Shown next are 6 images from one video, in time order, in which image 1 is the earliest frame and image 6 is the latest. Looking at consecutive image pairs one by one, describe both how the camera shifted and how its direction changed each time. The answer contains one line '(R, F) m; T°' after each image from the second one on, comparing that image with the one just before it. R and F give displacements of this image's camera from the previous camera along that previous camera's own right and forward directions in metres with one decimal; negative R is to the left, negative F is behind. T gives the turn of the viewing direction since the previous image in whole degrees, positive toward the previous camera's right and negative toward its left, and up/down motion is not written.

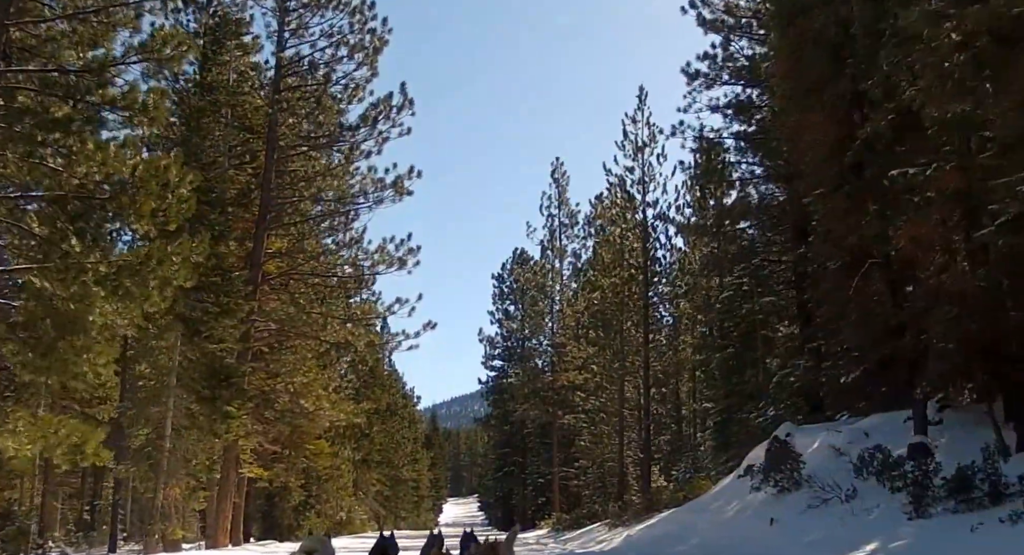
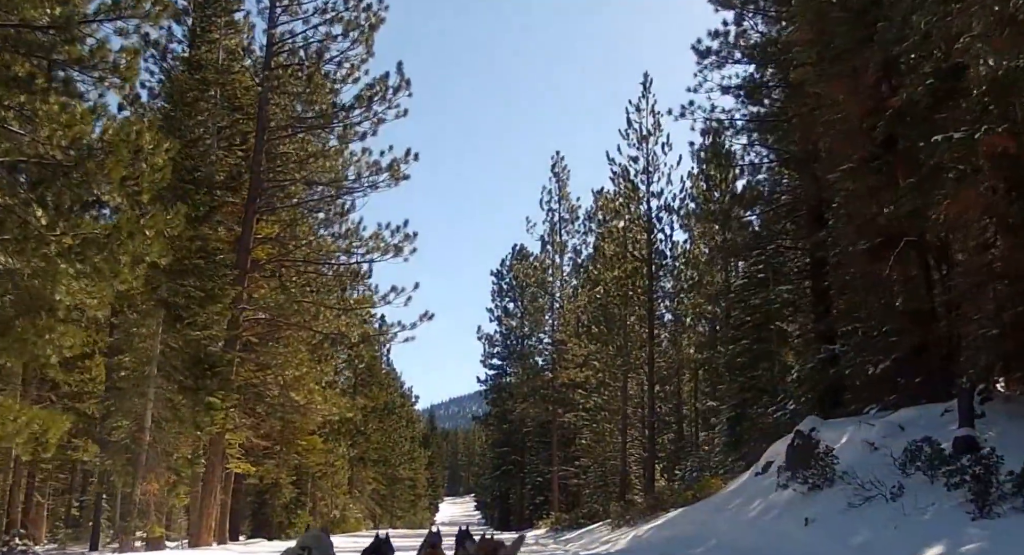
(0.0, +1.0) m; 0°
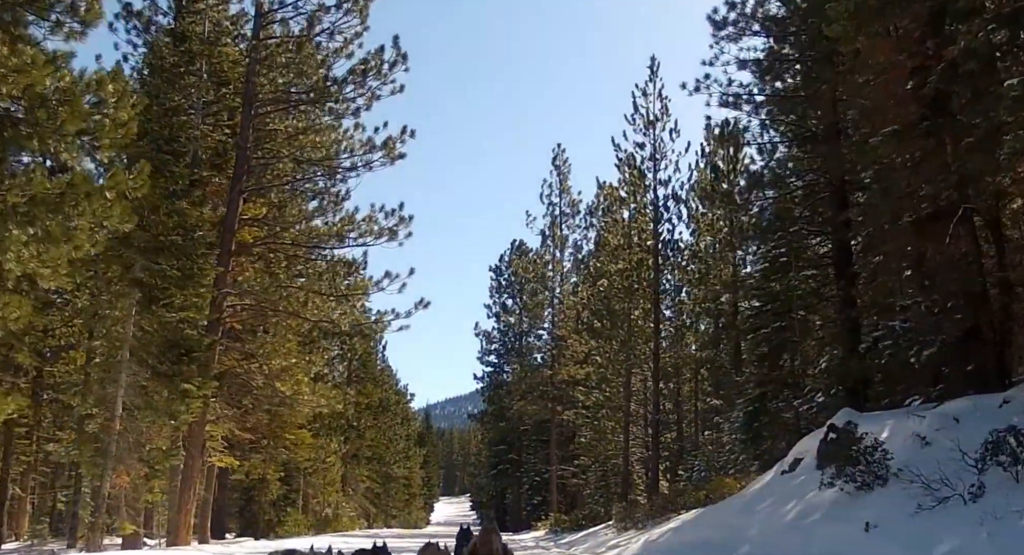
(-0.1, +1.3) m; 0°
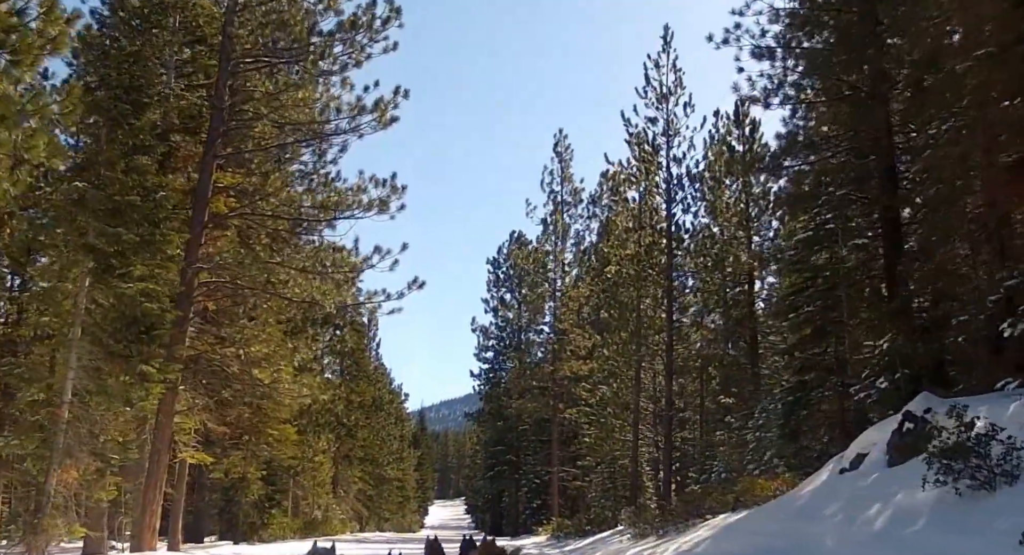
(-0.2, +2.0) m; 0°
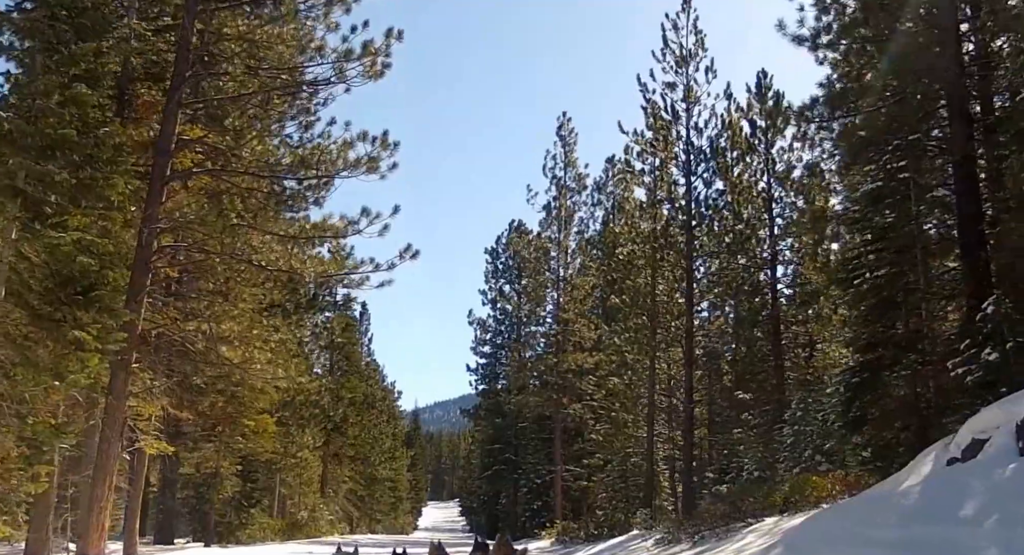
(-0.2, +2.4) m; 0°
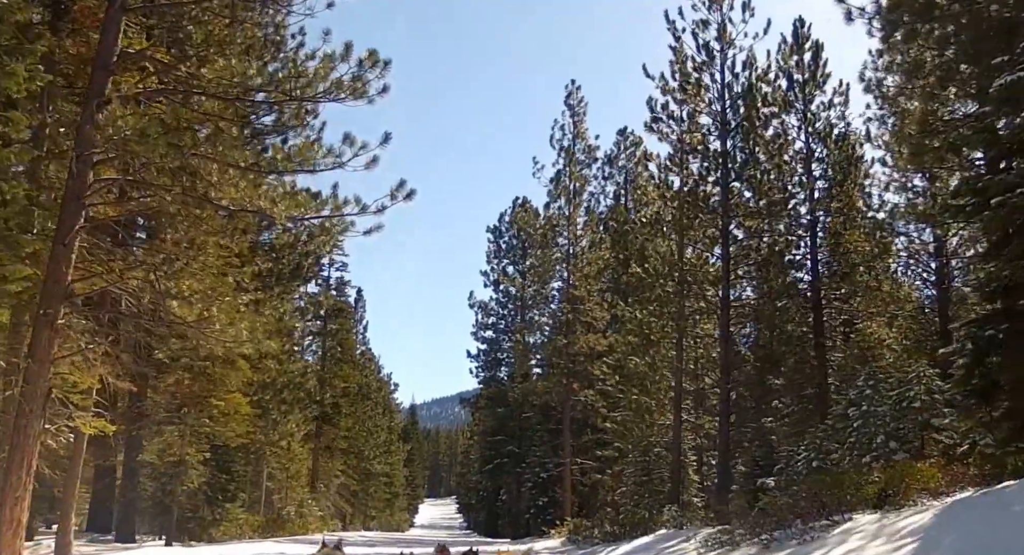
(-0.2, +2.9) m; 0°
